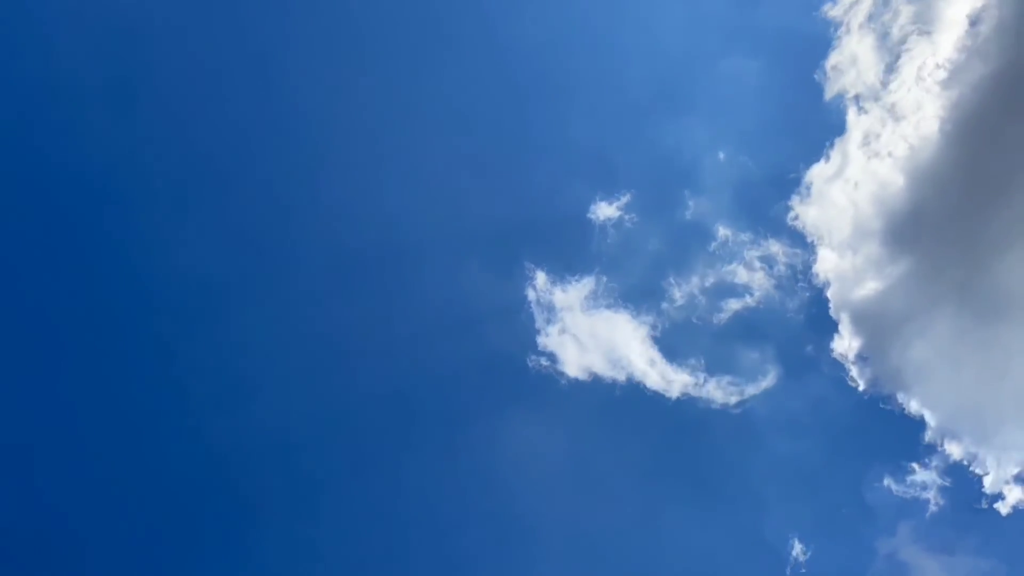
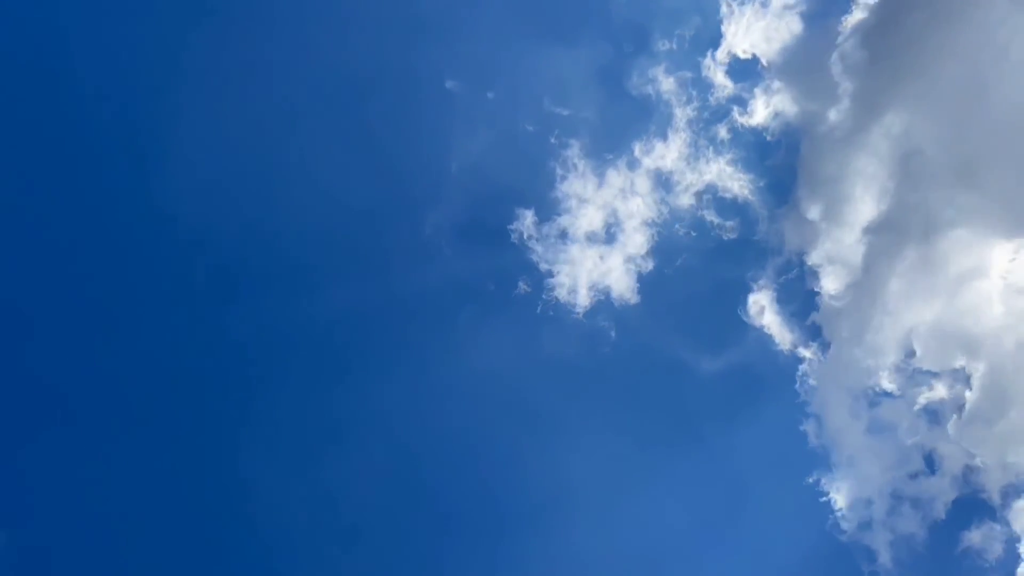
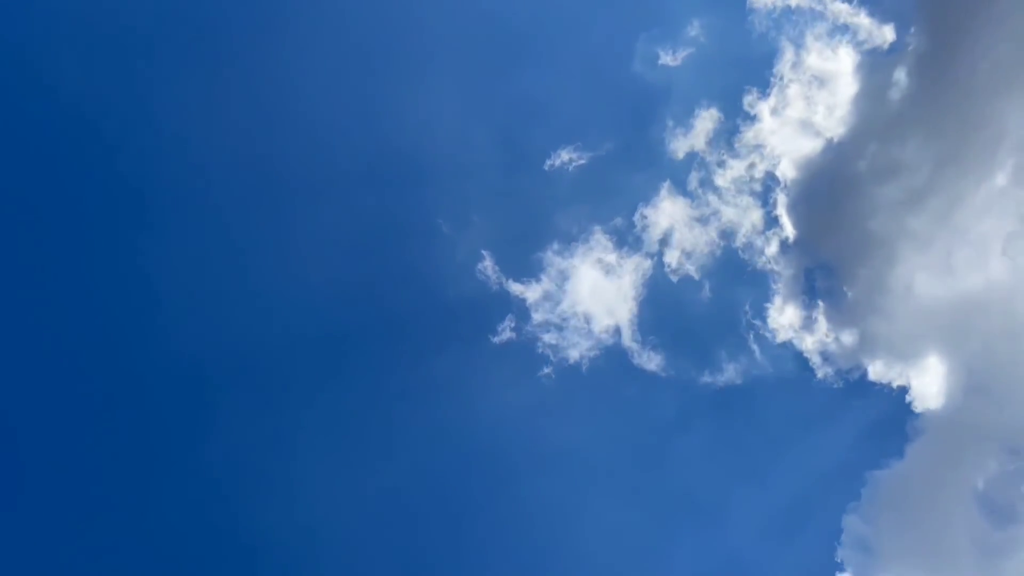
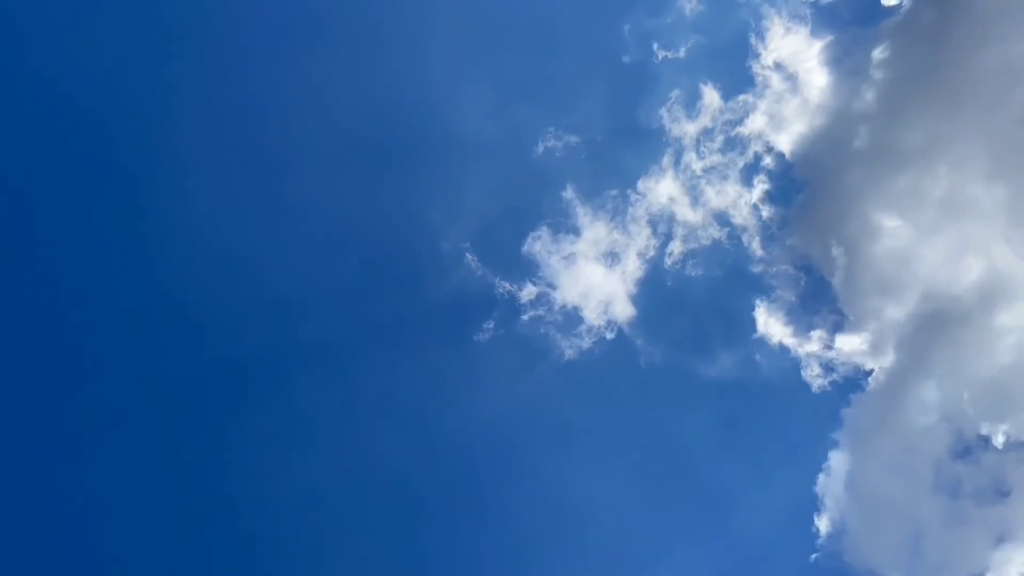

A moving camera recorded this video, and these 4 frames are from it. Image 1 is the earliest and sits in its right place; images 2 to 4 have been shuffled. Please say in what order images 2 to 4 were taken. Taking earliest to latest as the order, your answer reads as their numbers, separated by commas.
3, 4, 2
